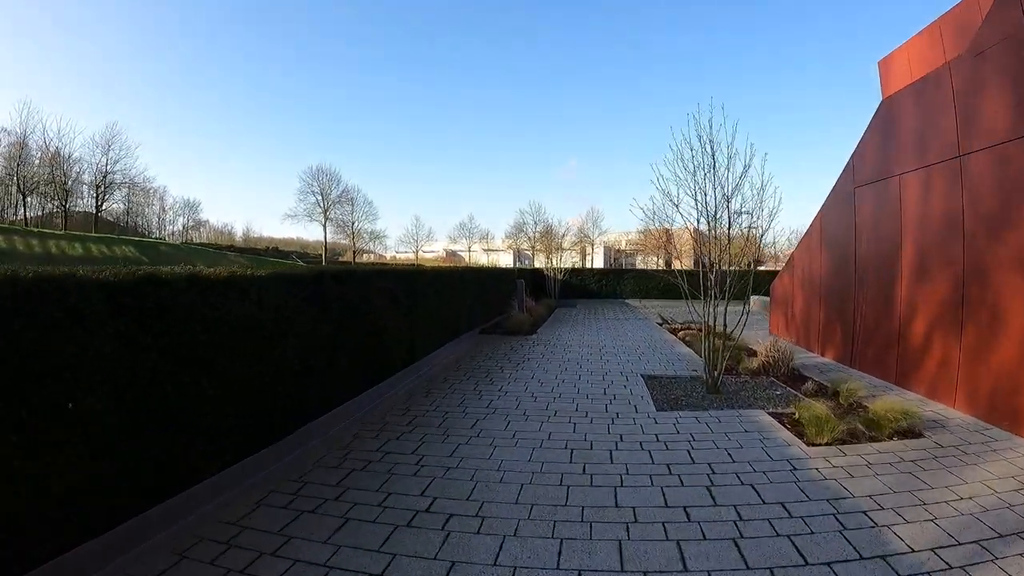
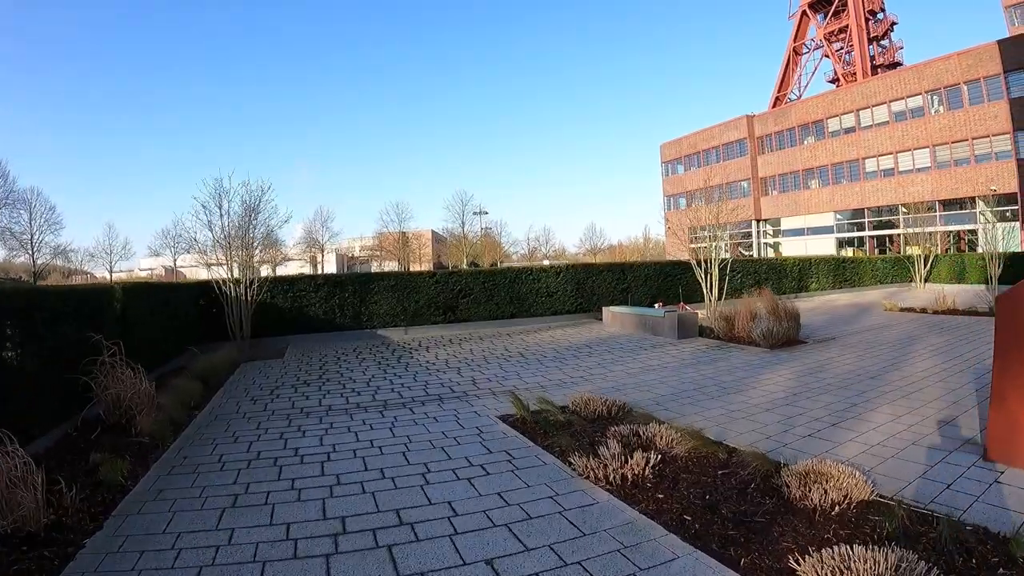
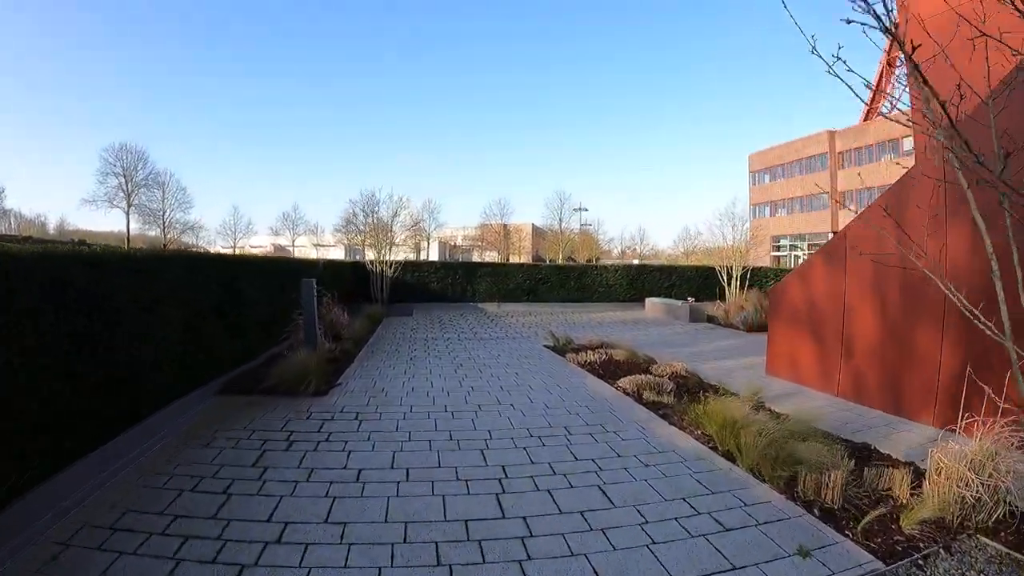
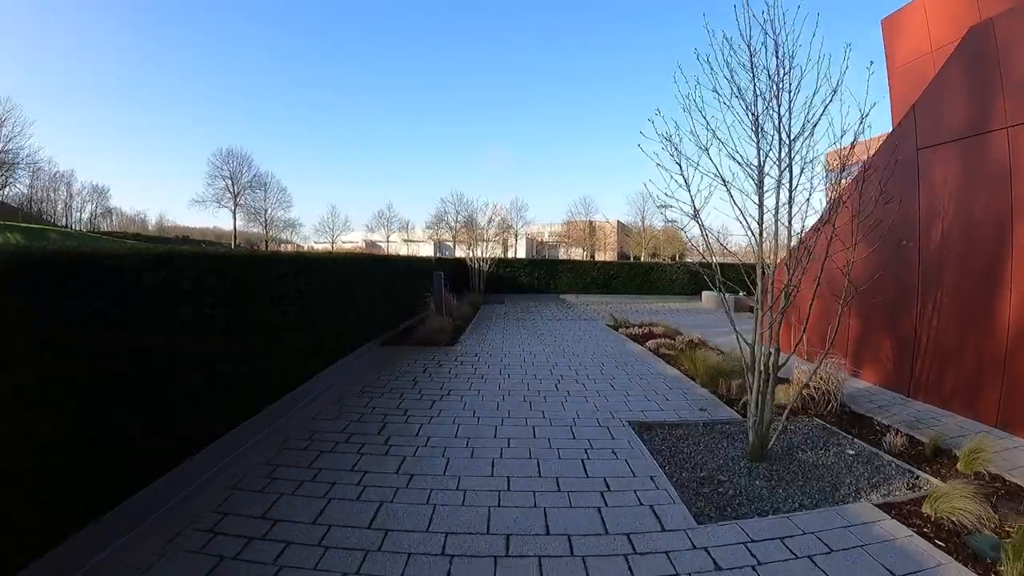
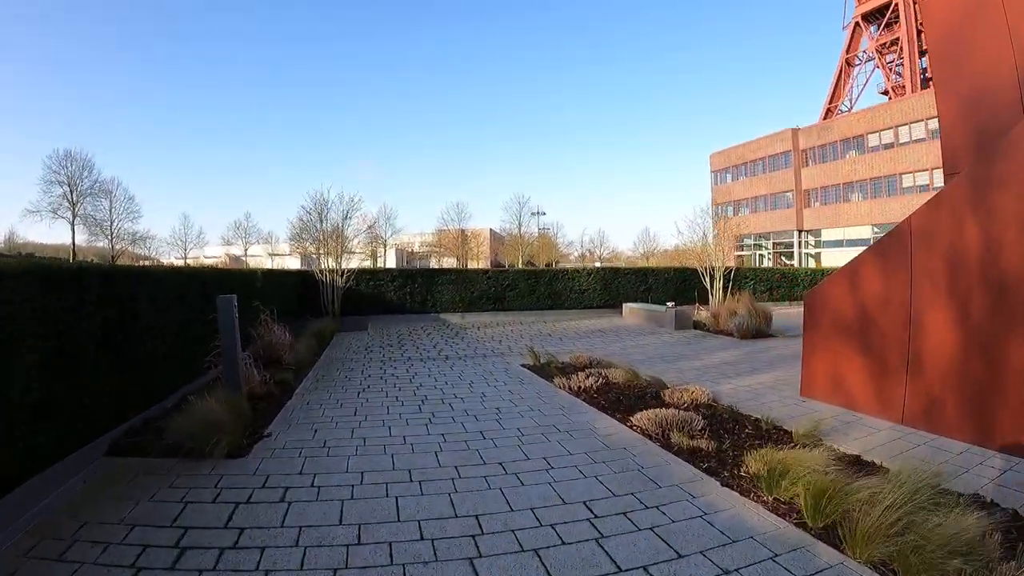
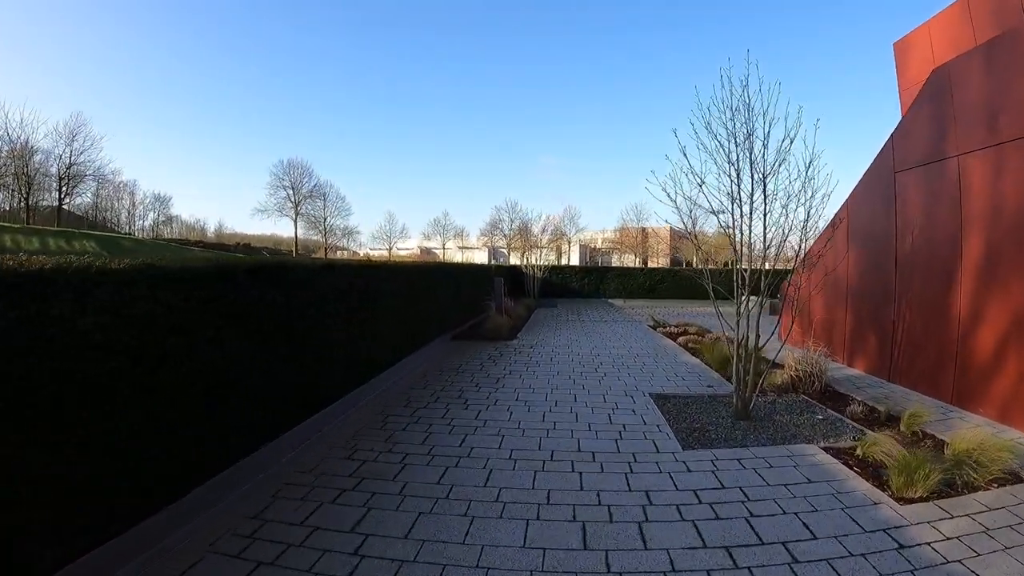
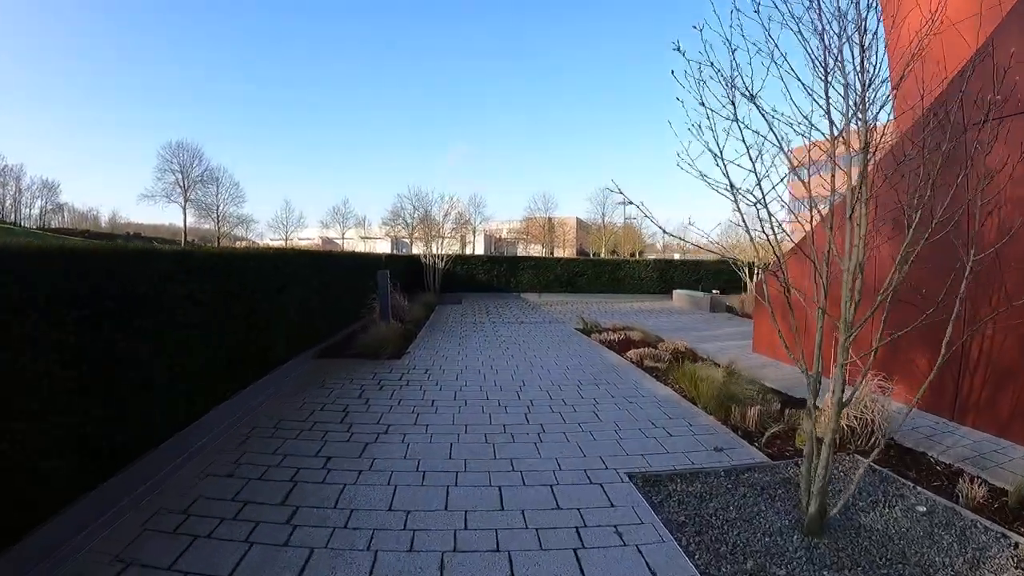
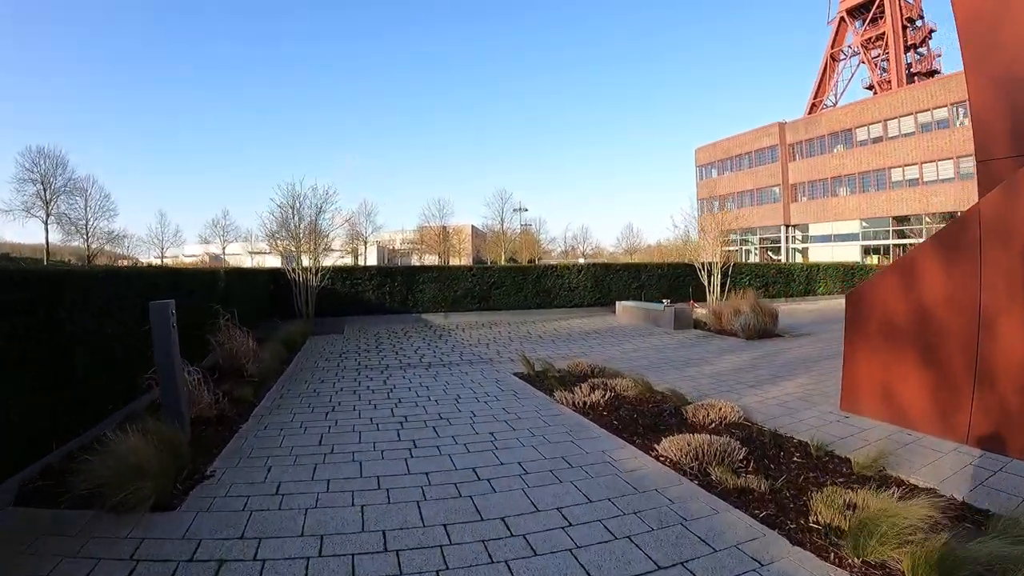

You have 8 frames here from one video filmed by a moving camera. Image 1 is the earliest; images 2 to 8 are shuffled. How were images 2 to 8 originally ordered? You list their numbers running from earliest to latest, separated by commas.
6, 4, 7, 3, 5, 8, 2
